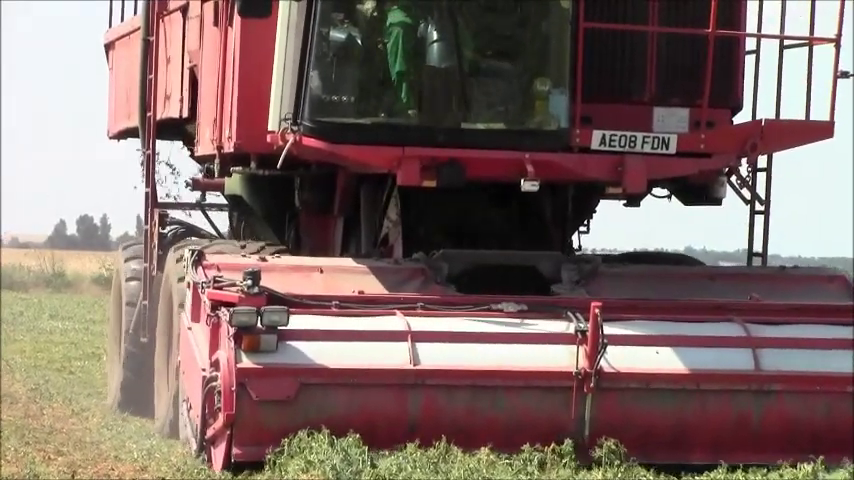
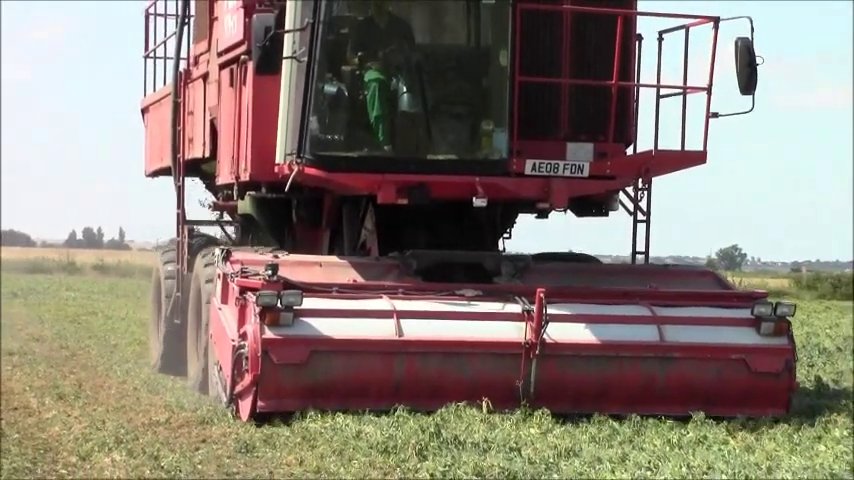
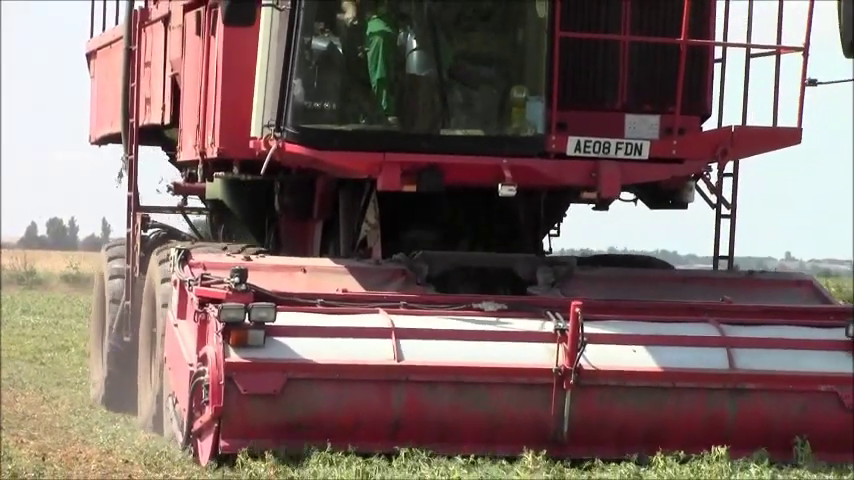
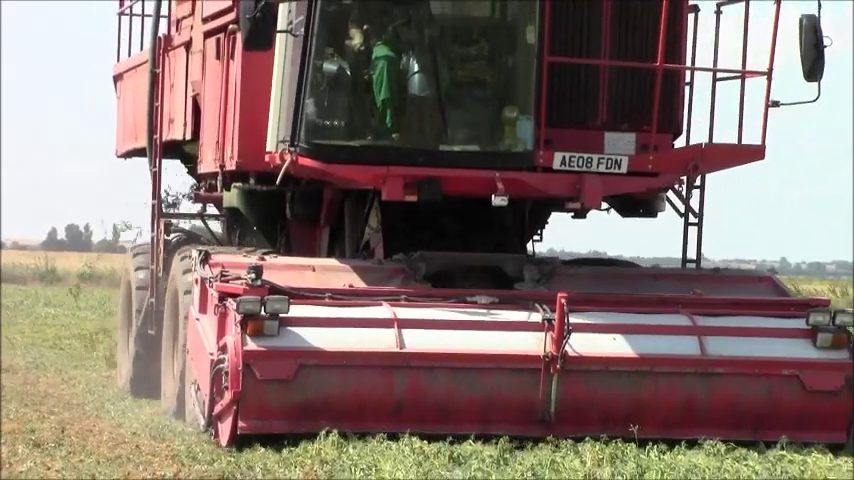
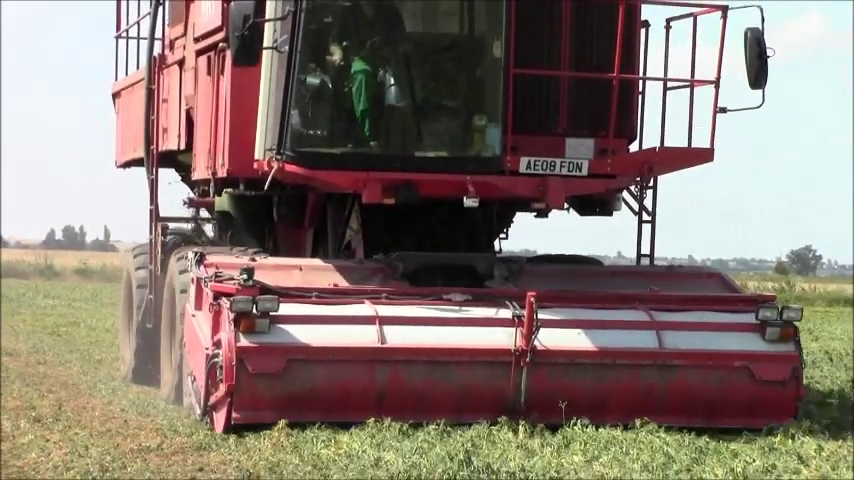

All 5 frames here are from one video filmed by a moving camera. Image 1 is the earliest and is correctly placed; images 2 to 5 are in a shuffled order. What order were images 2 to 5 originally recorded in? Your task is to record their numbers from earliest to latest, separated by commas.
3, 4, 5, 2
